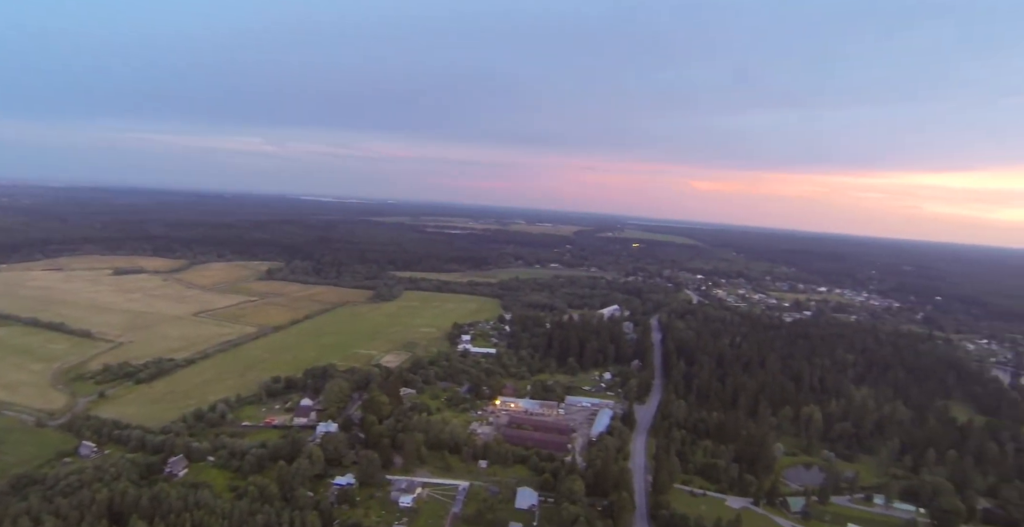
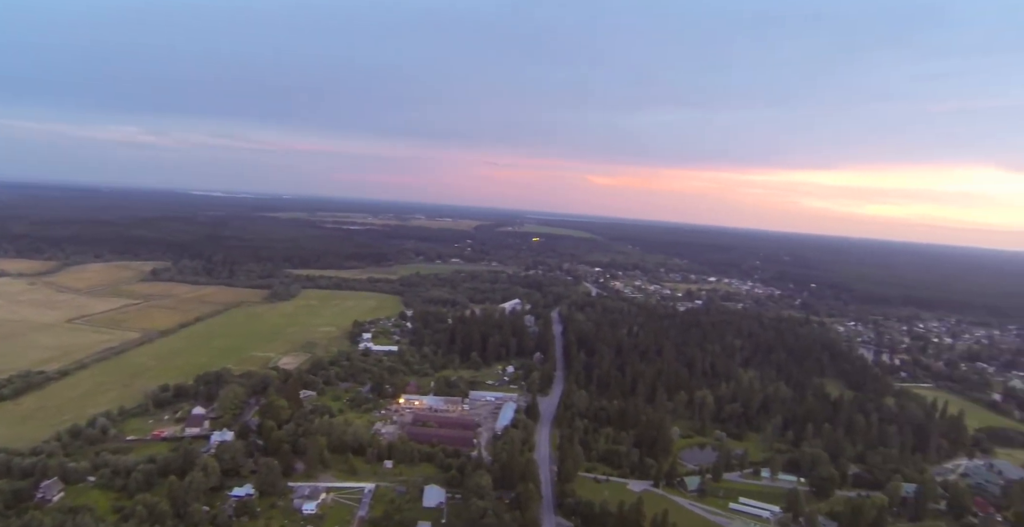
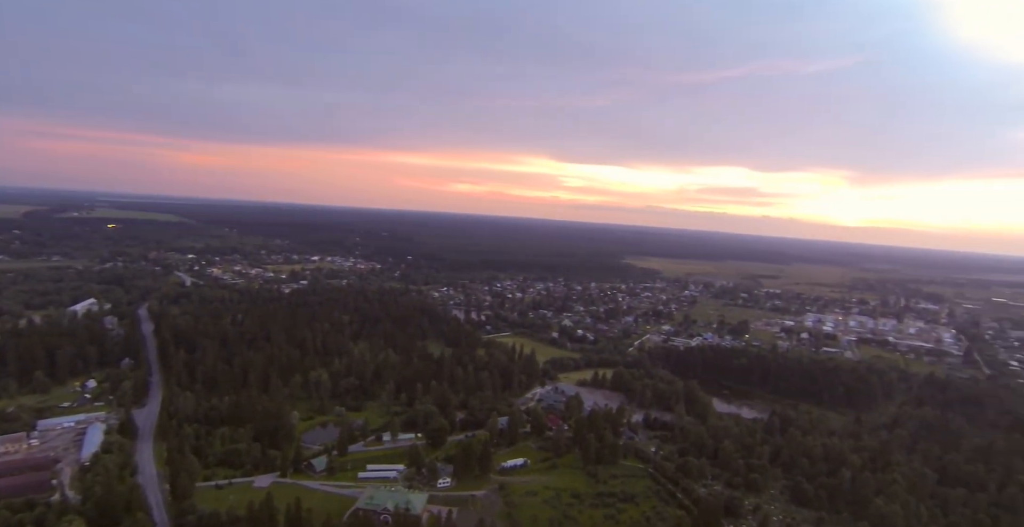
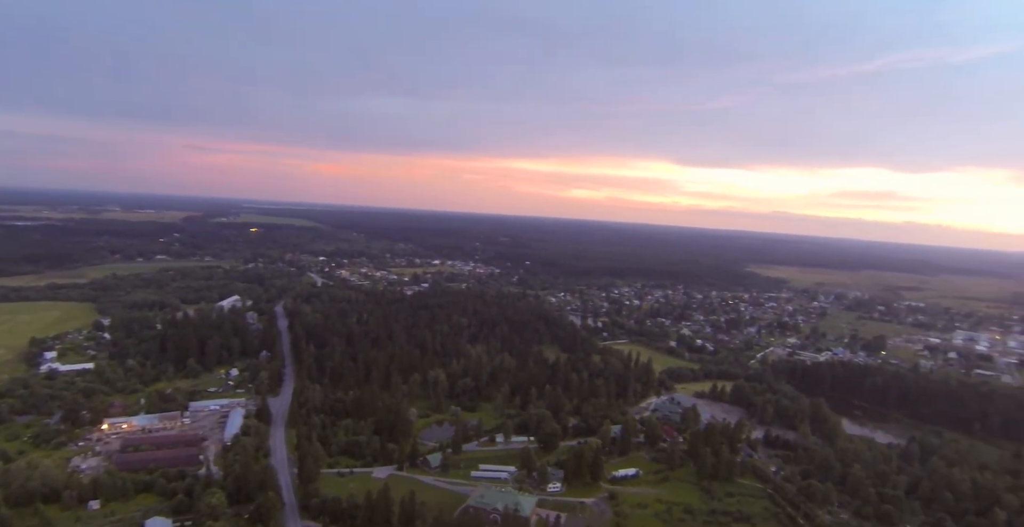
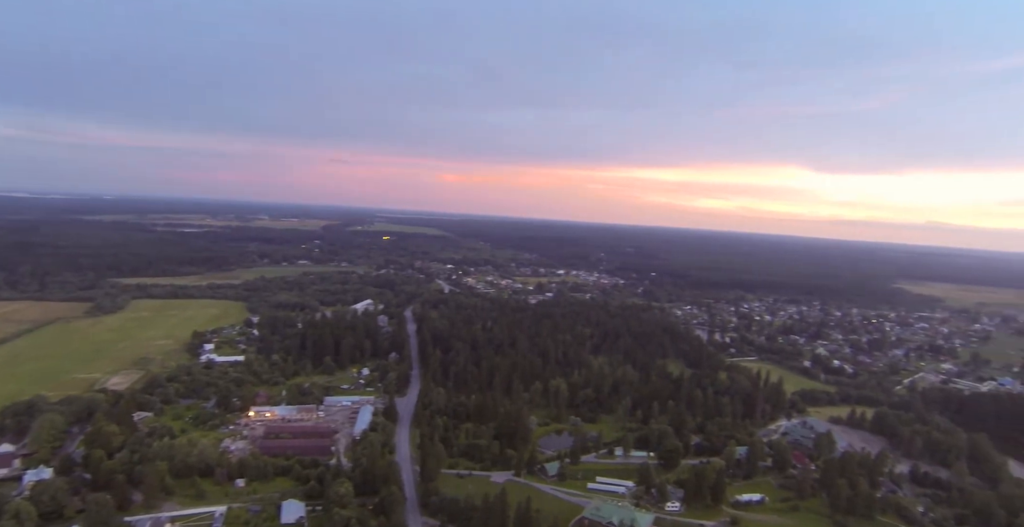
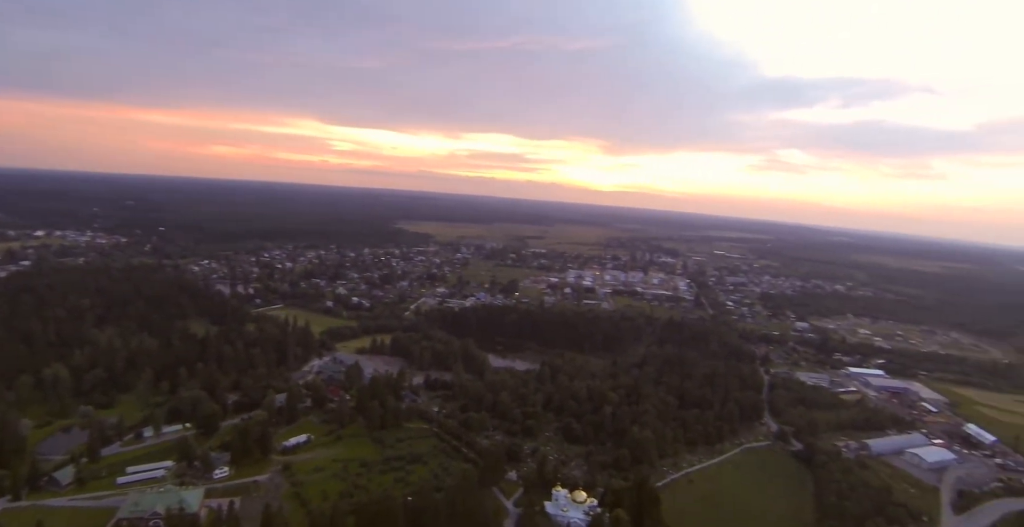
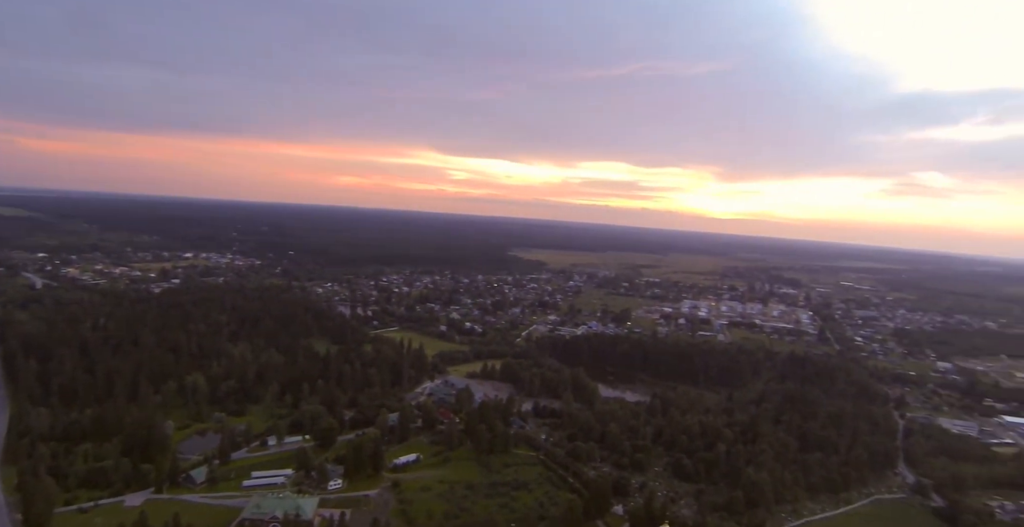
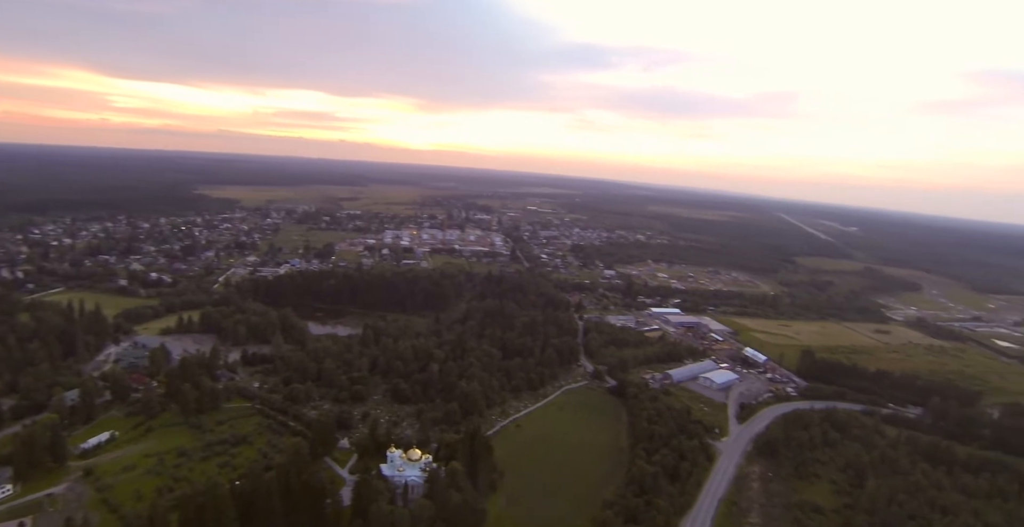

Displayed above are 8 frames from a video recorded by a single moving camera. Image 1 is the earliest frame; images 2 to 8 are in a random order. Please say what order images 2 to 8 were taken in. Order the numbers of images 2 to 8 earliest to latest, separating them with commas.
2, 5, 4, 3, 7, 6, 8
